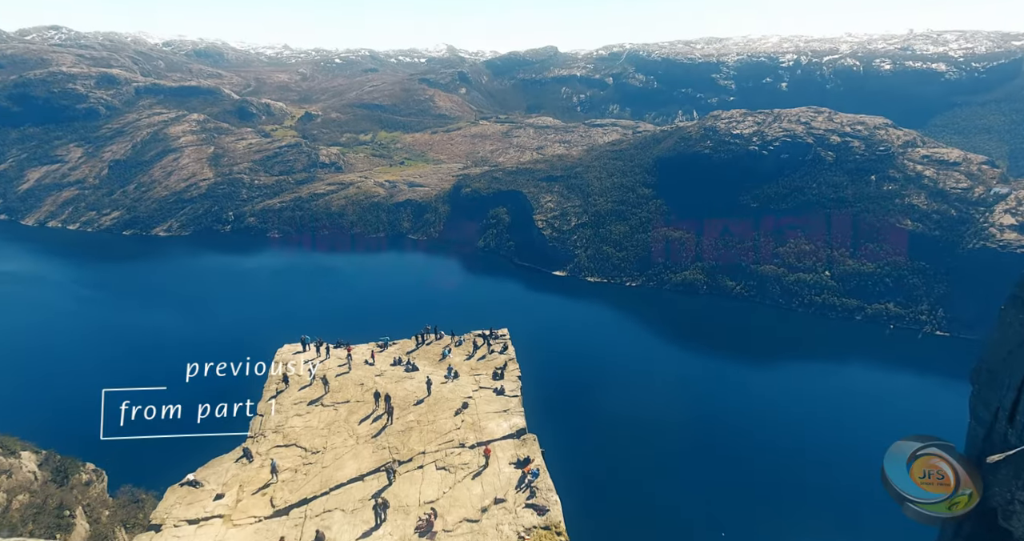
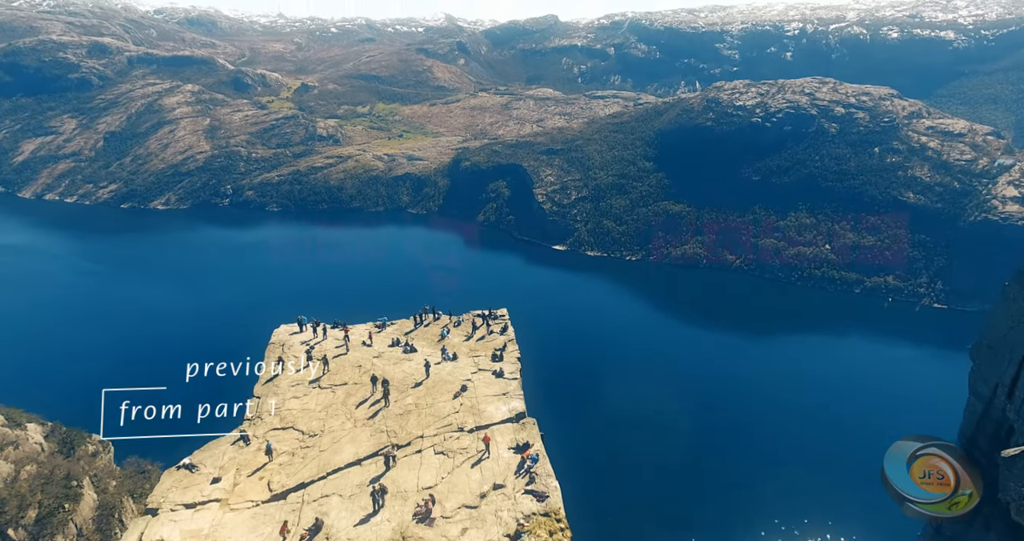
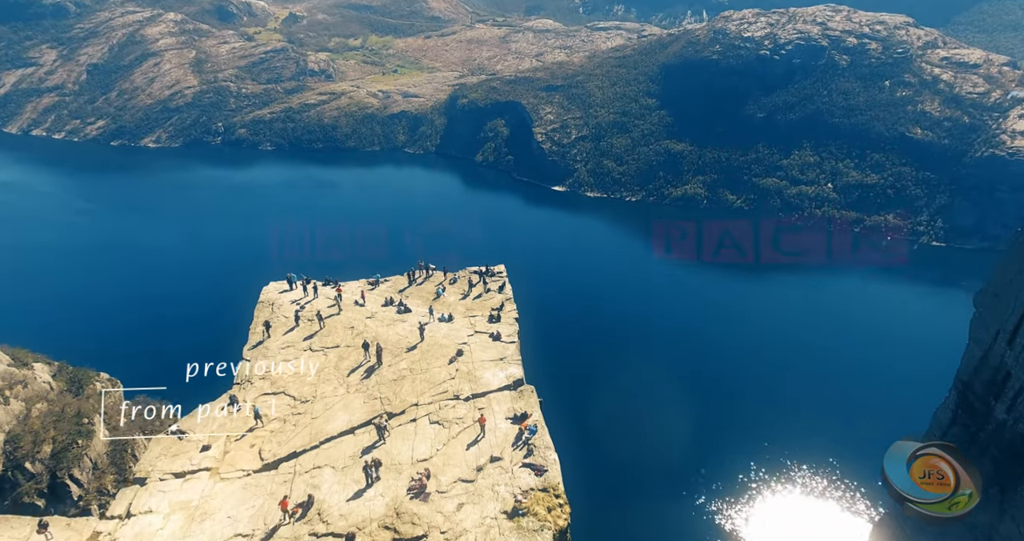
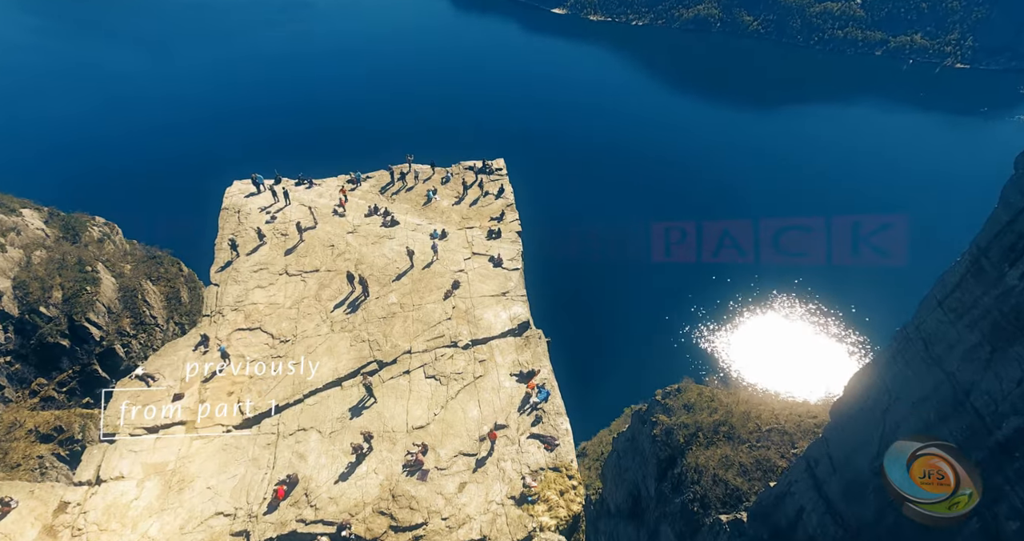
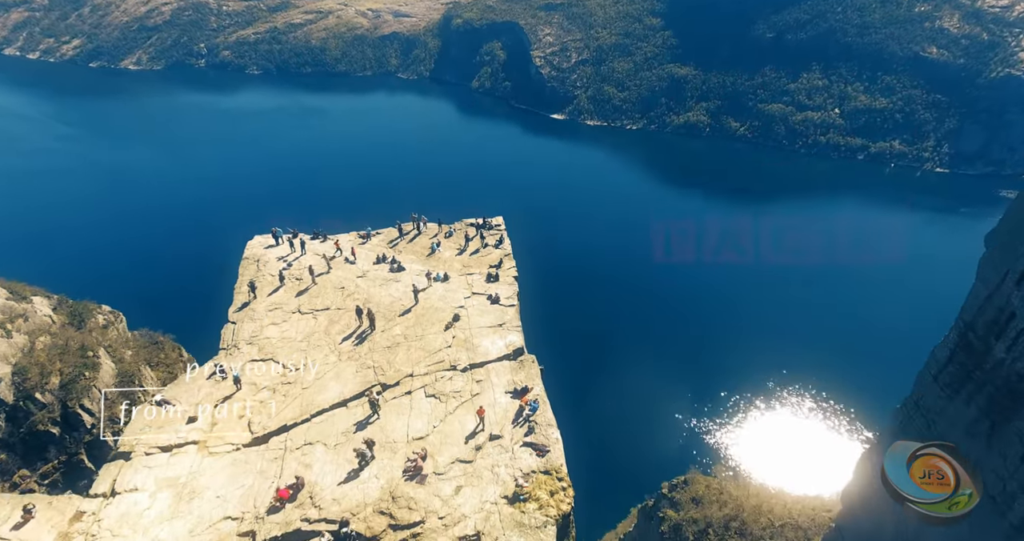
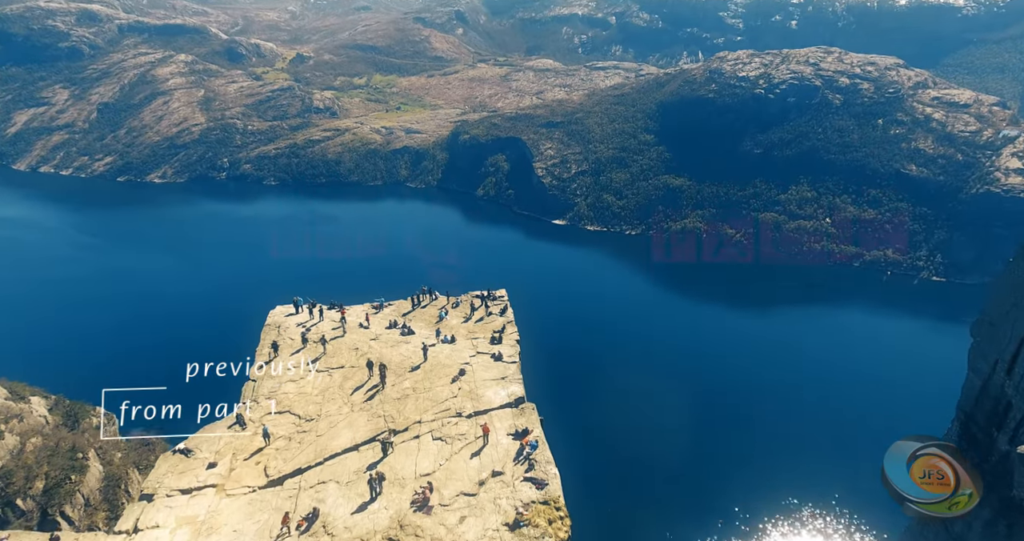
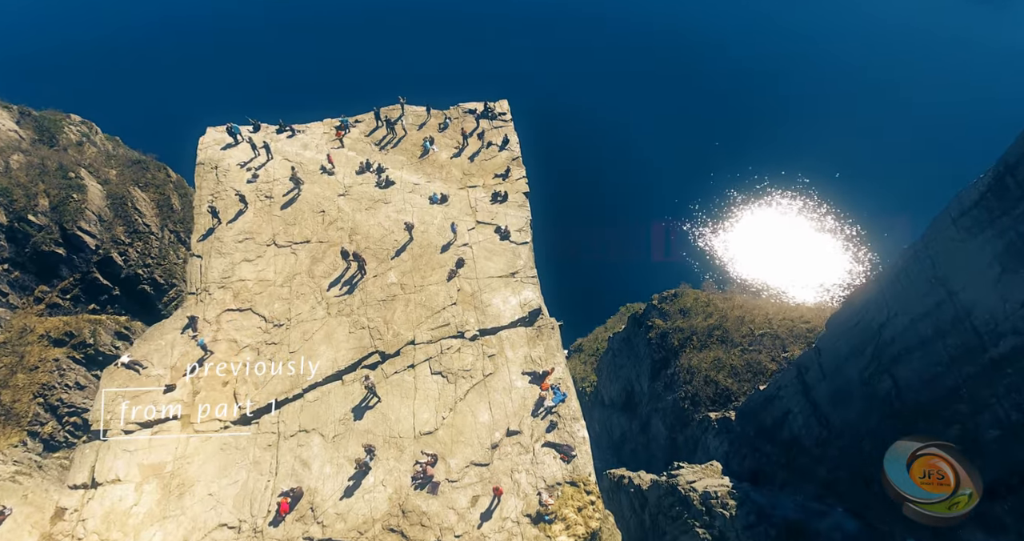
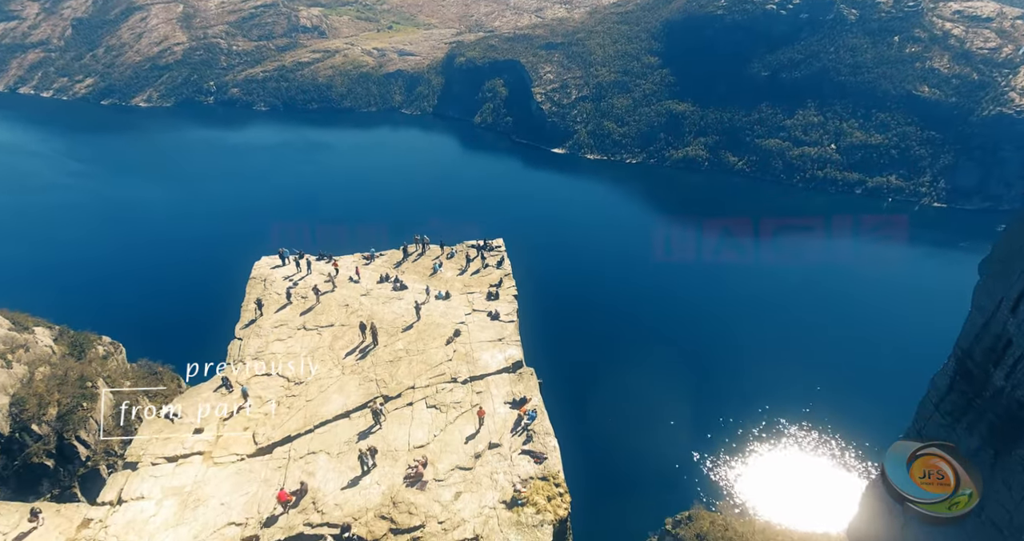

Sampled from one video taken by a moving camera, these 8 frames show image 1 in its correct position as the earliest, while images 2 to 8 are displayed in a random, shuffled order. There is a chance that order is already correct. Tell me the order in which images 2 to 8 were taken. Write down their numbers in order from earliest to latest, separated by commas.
2, 6, 3, 8, 5, 4, 7
